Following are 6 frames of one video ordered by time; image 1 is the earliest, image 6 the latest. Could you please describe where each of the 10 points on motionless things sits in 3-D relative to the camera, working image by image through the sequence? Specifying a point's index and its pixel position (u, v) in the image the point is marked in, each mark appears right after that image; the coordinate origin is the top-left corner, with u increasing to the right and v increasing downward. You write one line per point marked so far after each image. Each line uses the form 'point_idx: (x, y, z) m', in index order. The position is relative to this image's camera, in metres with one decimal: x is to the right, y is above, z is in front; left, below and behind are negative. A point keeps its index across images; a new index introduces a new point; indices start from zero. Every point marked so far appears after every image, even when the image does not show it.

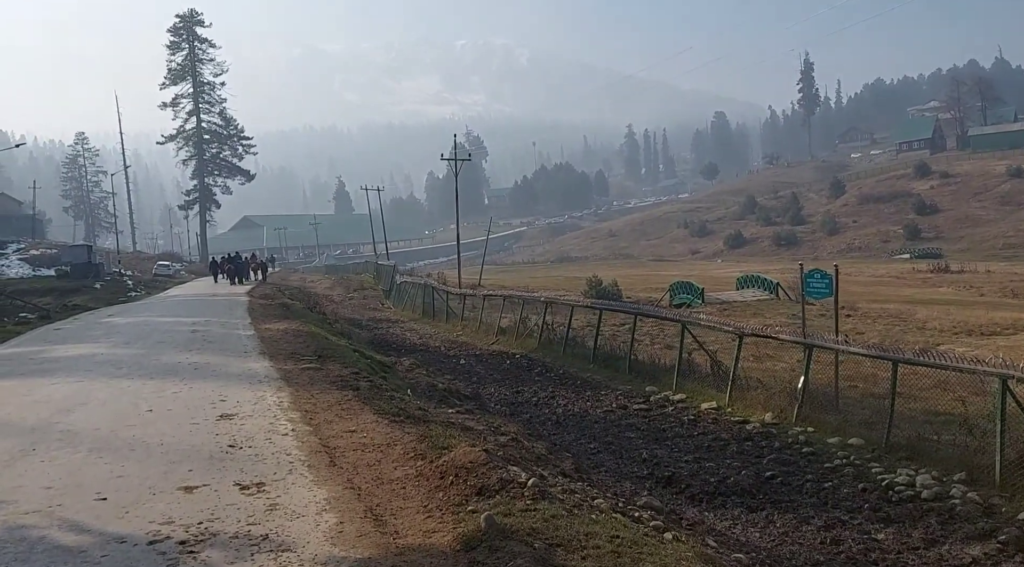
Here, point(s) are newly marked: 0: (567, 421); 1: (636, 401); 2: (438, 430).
0: (+0.9, -2.2, +13.0) m
1: (+2.2, -2.1, +14.2) m
2: (-0.8, -1.5, +8.0) m
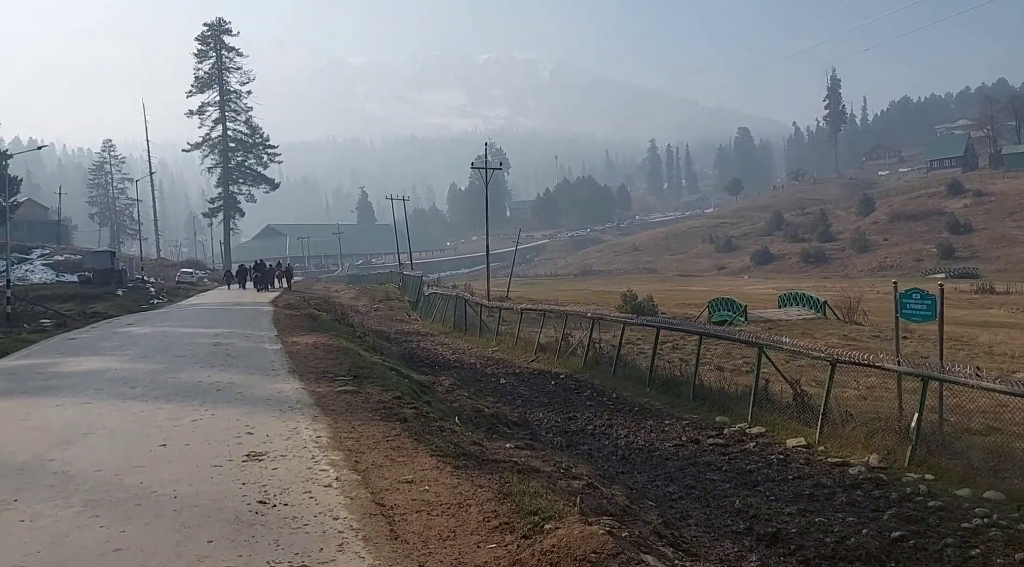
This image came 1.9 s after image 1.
0: (+1.7, -2.5, +11.5) m
1: (+3.1, -2.4, +12.6) m
2: (0.0, -1.6, +6.5) m
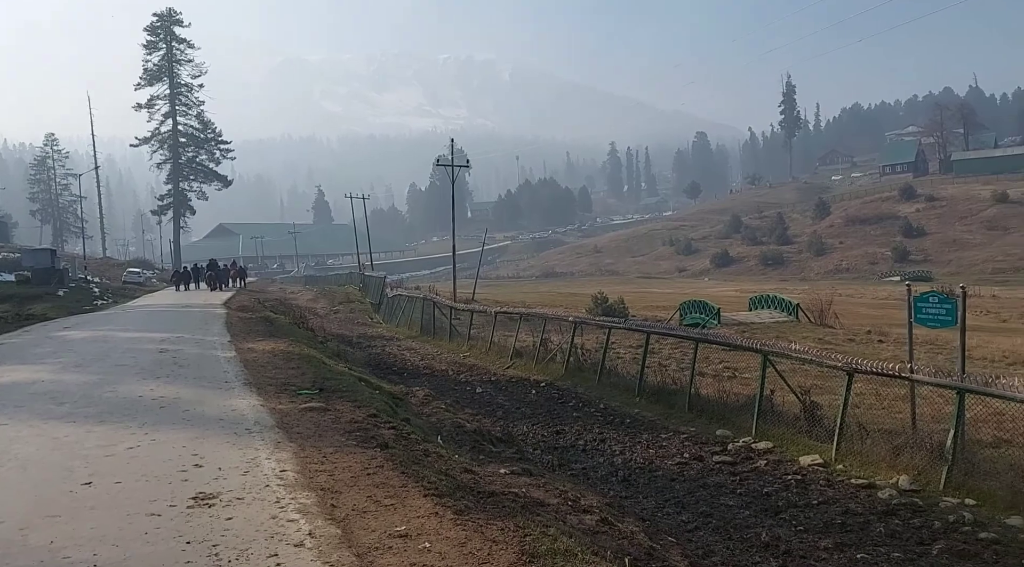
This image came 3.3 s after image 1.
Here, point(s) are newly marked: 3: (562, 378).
0: (+1.6, -2.5, +10.3) m
1: (+2.9, -2.4, +11.5) m
2: (+0.1, -1.6, +5.3) m
3: (+1.1, -2.1, +18.1) m
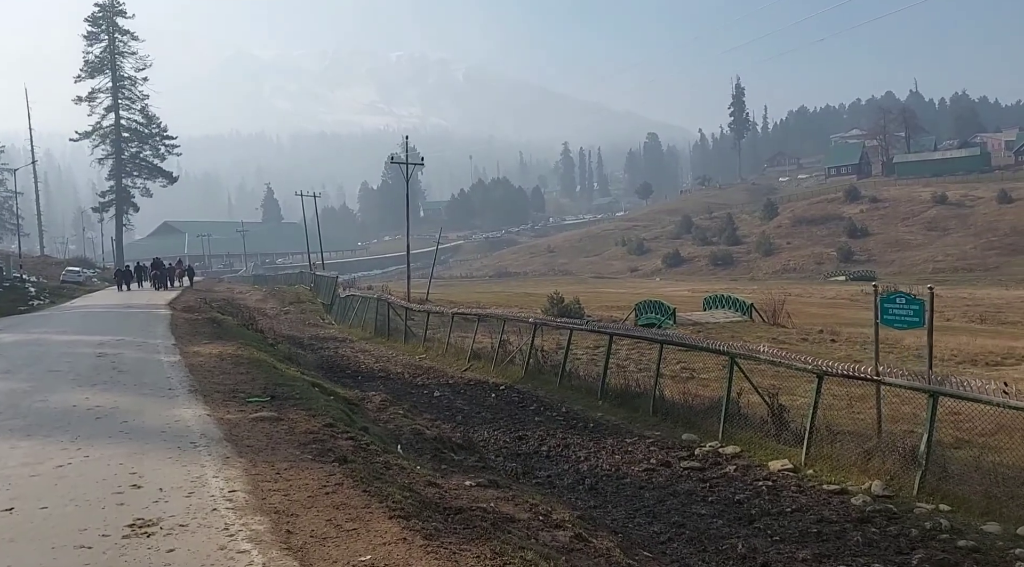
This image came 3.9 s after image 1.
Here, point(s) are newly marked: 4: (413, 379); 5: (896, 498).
0: (+1.1, -2.5, +10.0) m
1: (+2.3, -2.4, +11.2) m
2: (-0.1, -1.7, +4.9) m
3: (+0.2, -2.2, +17.7) m
4: (-2.4, -2.2, +19.0) m
5: (+4.2, -2.4, +8.8) m
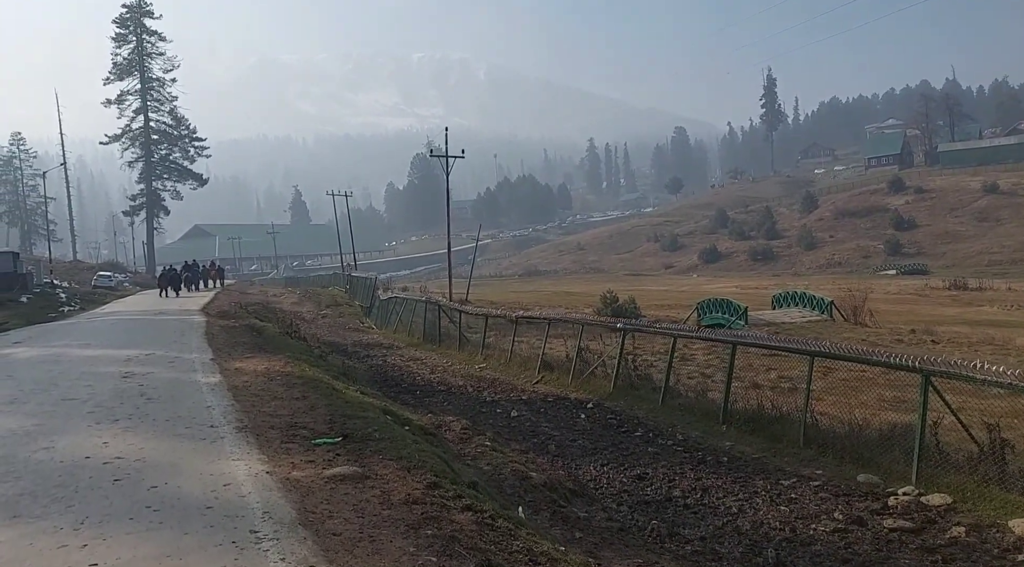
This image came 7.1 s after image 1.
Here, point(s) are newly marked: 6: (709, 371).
0: (+2.5, -2.5, +7.4) m
1: (+3.8, -2.4, +8.6) m
2: (+1.2, -1.7, +2.3) m
3: (+1.9, -2.2, +15.2) m
4: (-0.6, -2.3, +16.6) m
5: (+5.6, -2.3, +6.1) m
6: (+4.6, -1.8, +19.0) m
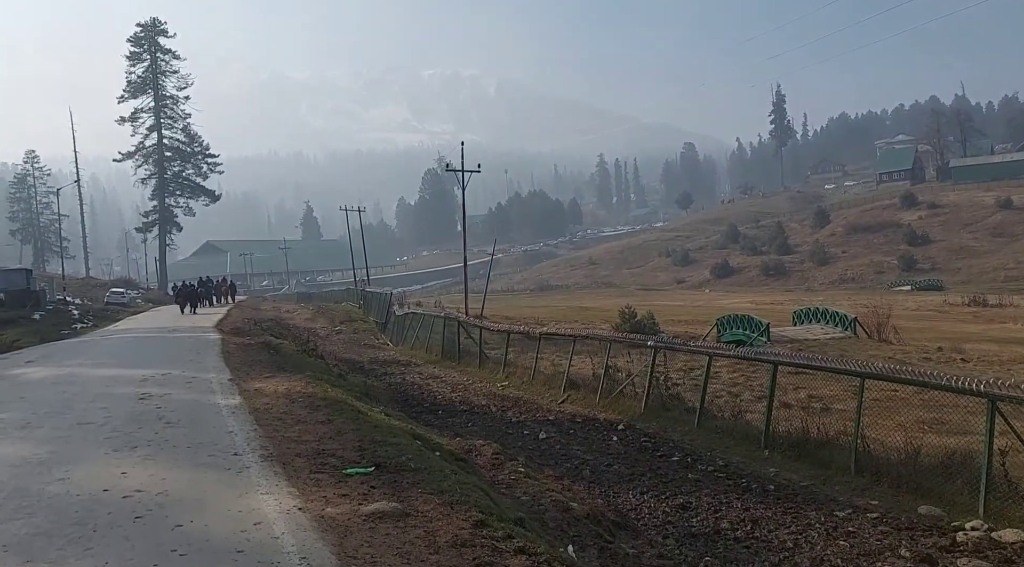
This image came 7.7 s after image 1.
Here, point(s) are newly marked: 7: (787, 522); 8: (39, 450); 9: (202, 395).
0: (+2.9, -2.7, +6.8) m
1: (+4.2, -2.6, +8.0) m
2: (+1.5, -1.8, +1.8) m
3: (+2.4, -2.5, +14.6) m
4: (-0.1, -2.6, +16.0) m
5: (+6.0, -2.5, +5.5) m
6: (+5.2, -2.2, +18.4) m
7: (+3.1, -2.7, +9.0) m
8: (-4.8, -1.7, +8.1) m
9: (-4.6, -1.6, +11.8) m
